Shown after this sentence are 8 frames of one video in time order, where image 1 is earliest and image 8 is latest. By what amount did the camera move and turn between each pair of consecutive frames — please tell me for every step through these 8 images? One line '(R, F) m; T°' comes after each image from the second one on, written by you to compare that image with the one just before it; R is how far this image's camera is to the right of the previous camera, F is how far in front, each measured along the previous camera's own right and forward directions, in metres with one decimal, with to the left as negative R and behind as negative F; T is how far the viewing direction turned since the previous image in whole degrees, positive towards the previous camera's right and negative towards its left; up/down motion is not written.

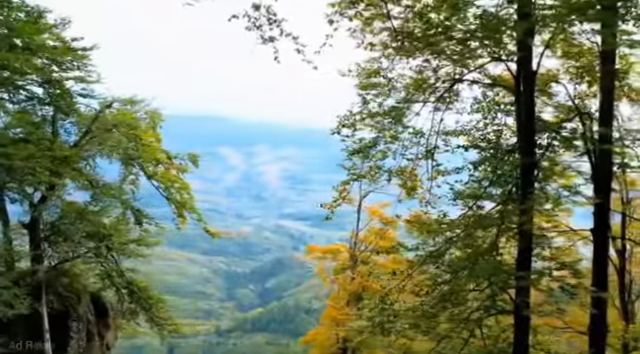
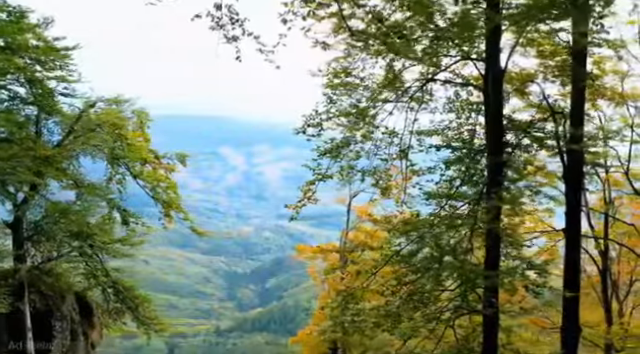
(+0.5, 0.0) m; 0°
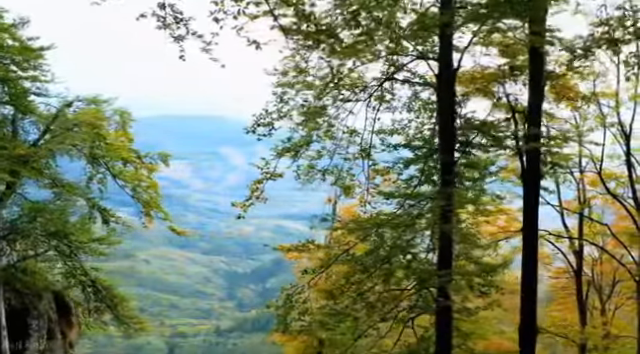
(+0.7, 0.0) m; -1°
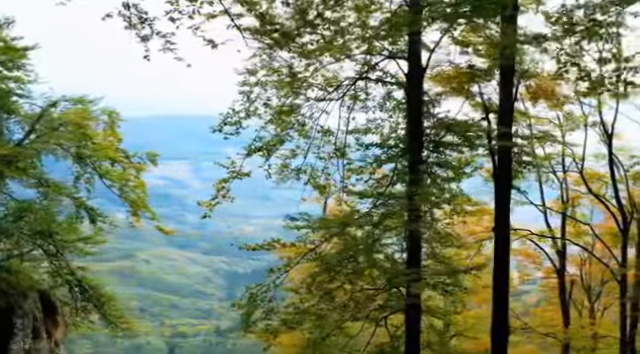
(+0.5, 0.0) m; 0°
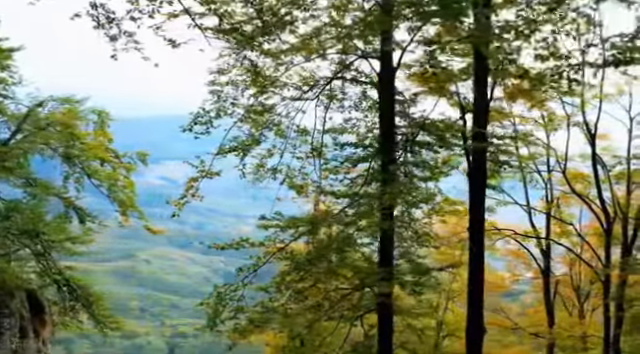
(+0.4, 0.0) m; 0°
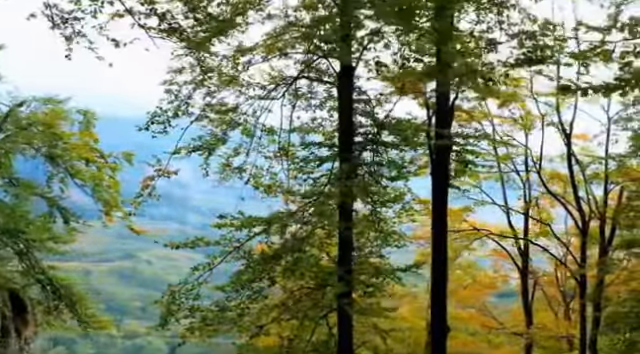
(+0.6, 0.0) m; -1°
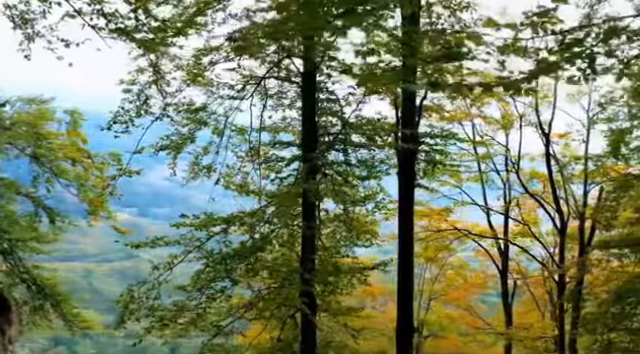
(+0.5, 0.0) m; 0°
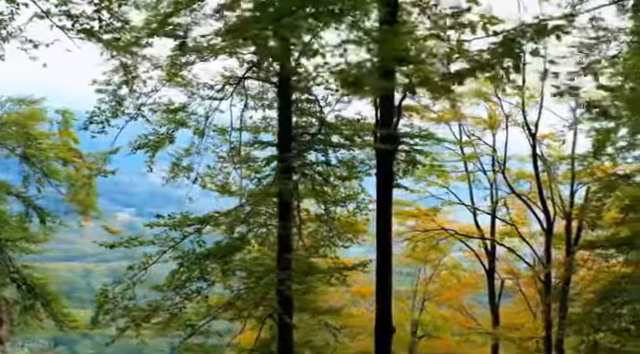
(+0.3, 0.0) m; 0°
